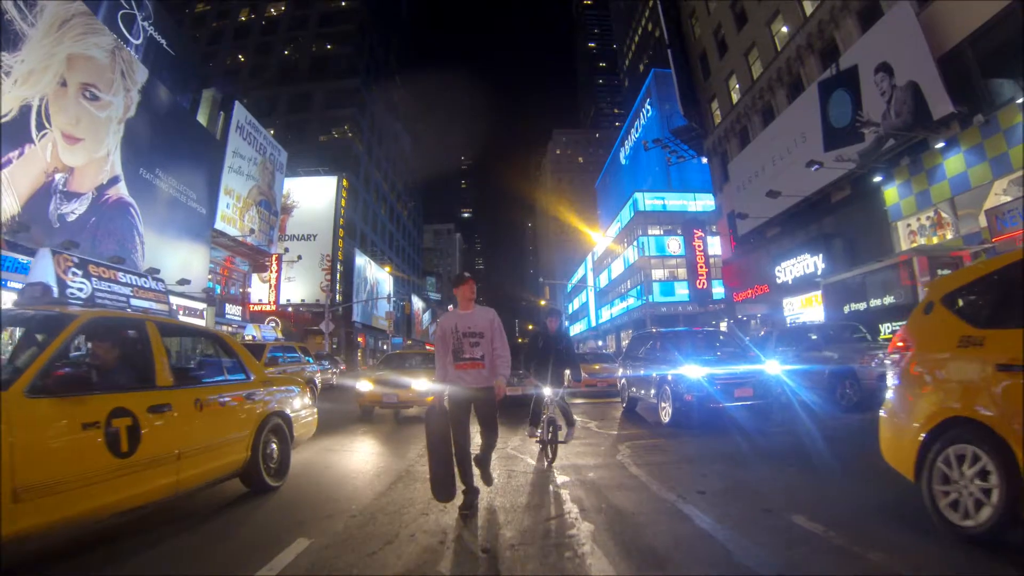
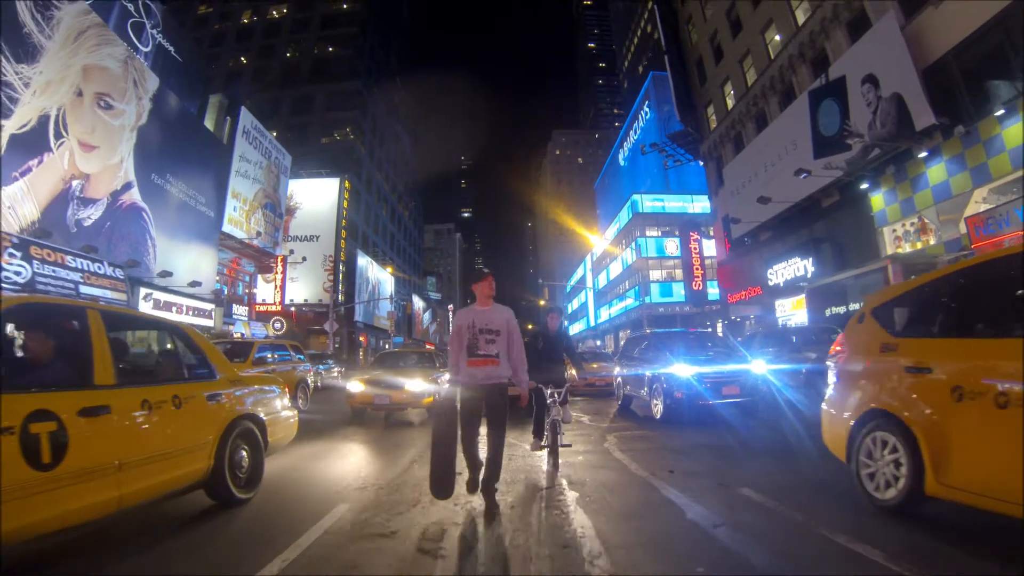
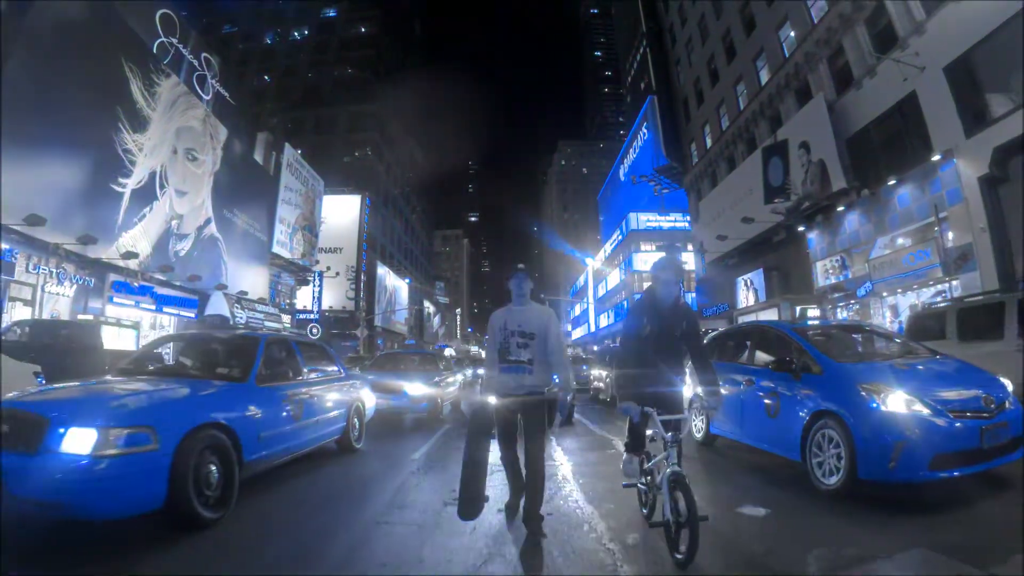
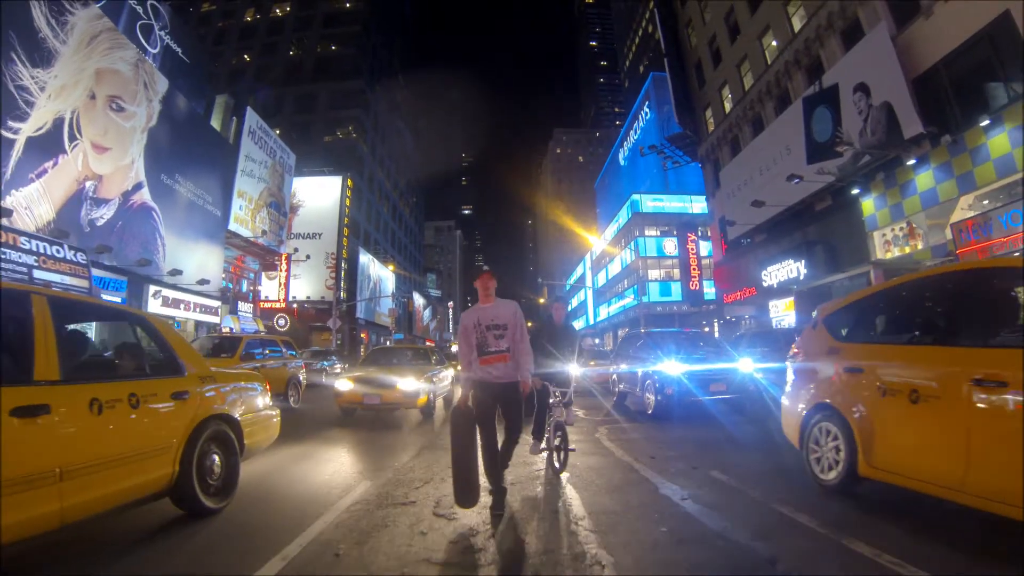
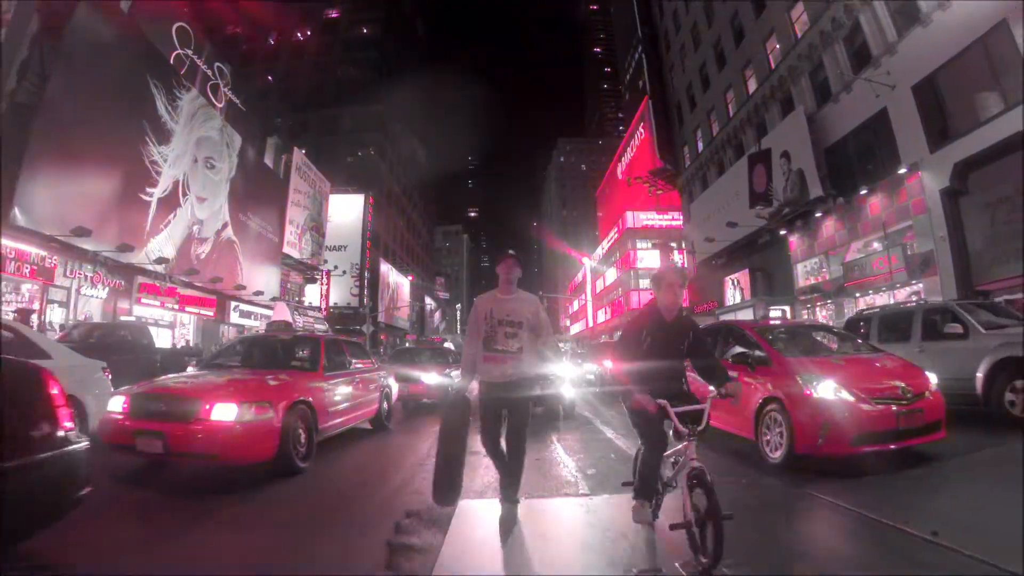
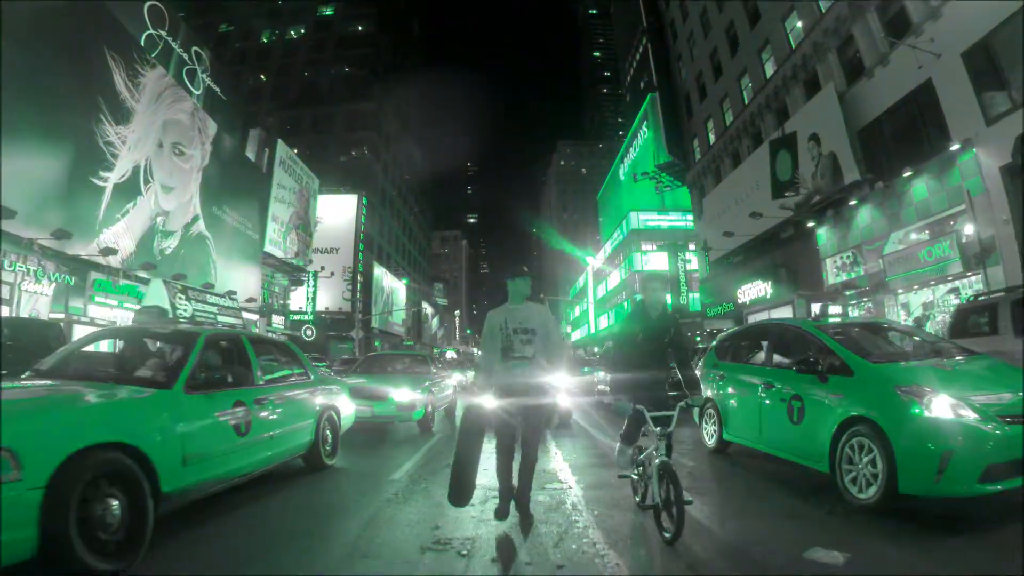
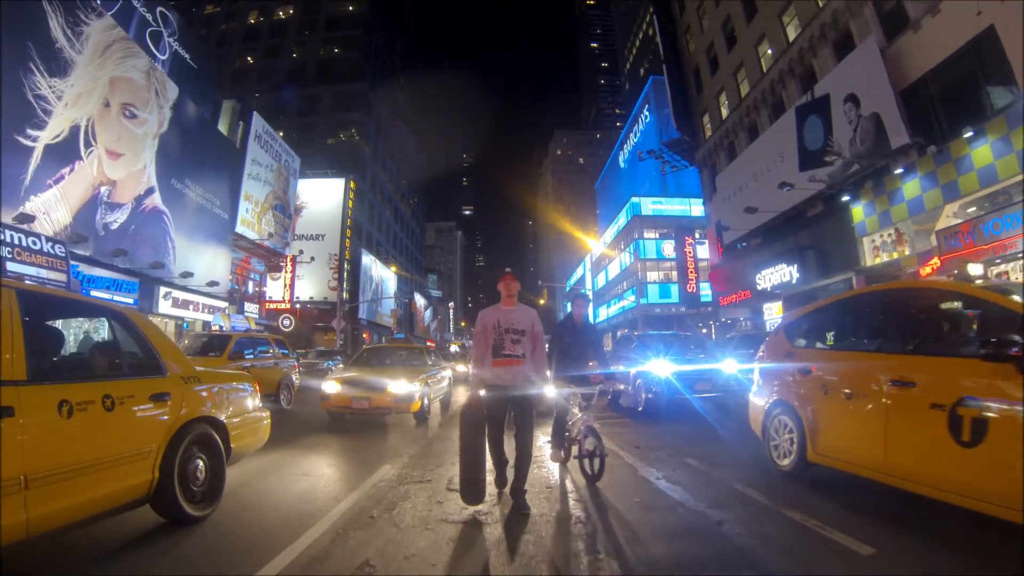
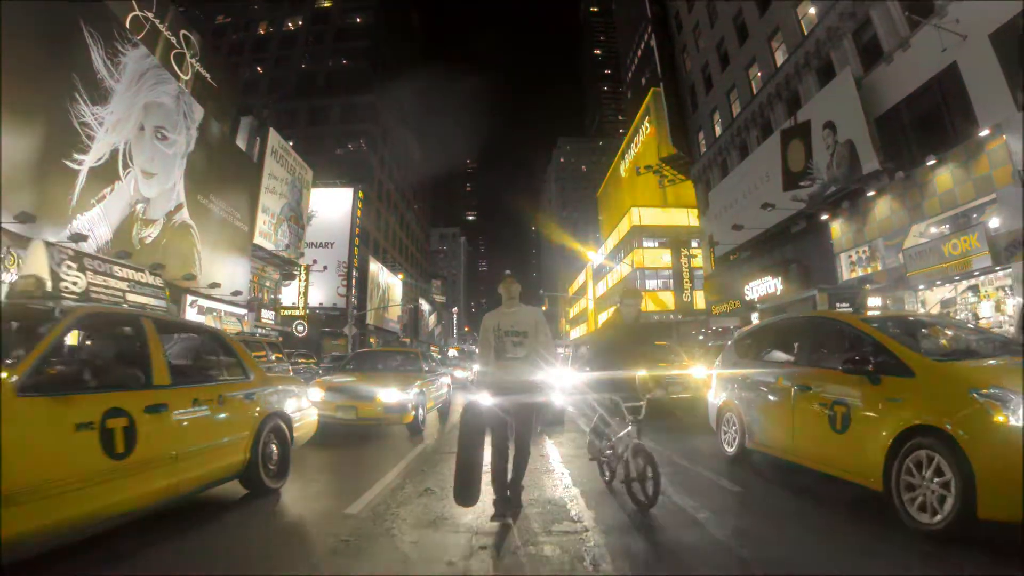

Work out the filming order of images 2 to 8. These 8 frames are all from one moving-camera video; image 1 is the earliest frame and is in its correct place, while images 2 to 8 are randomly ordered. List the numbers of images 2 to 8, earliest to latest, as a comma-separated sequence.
2, 4, 7, 8, 6, 3, 5
